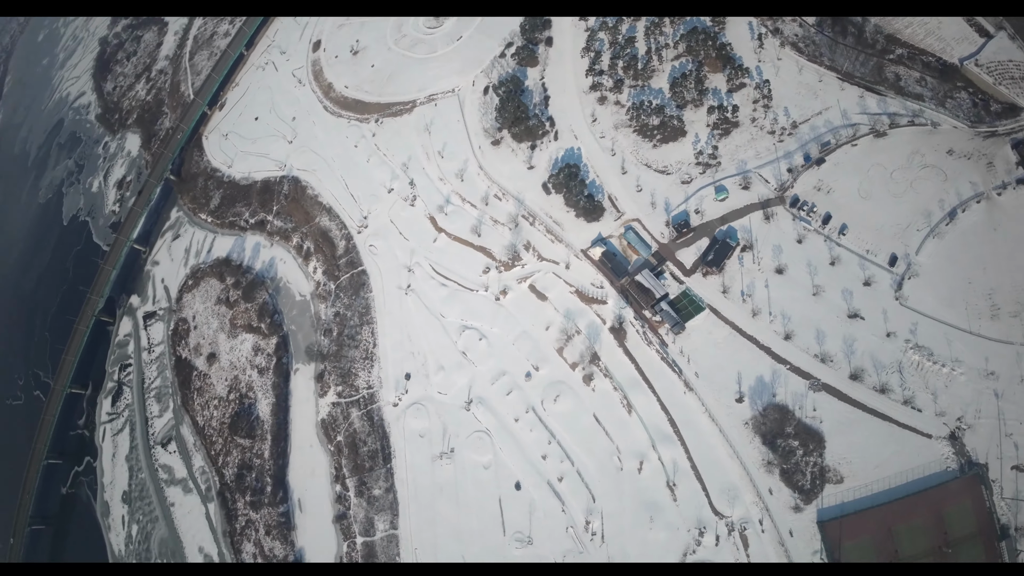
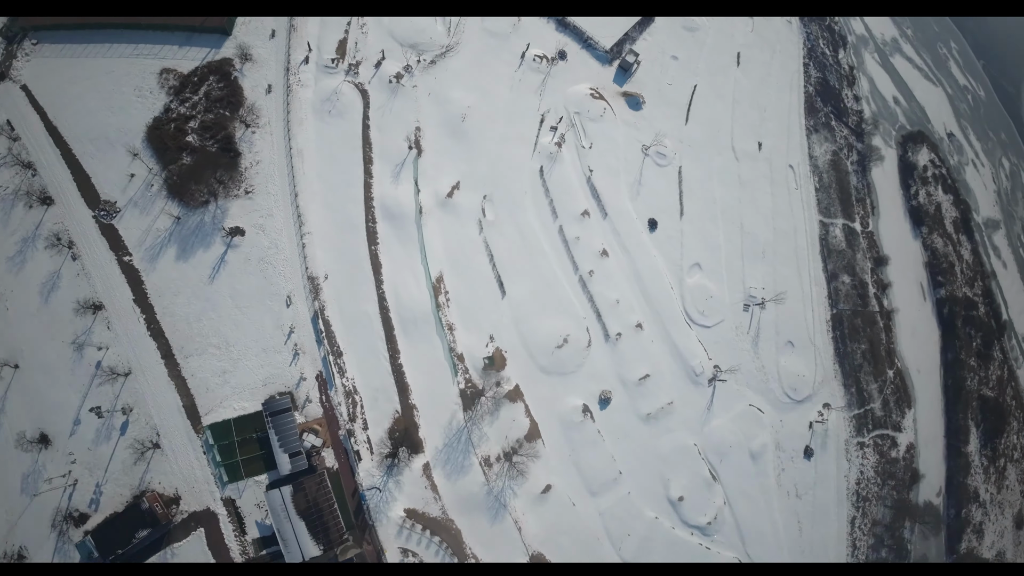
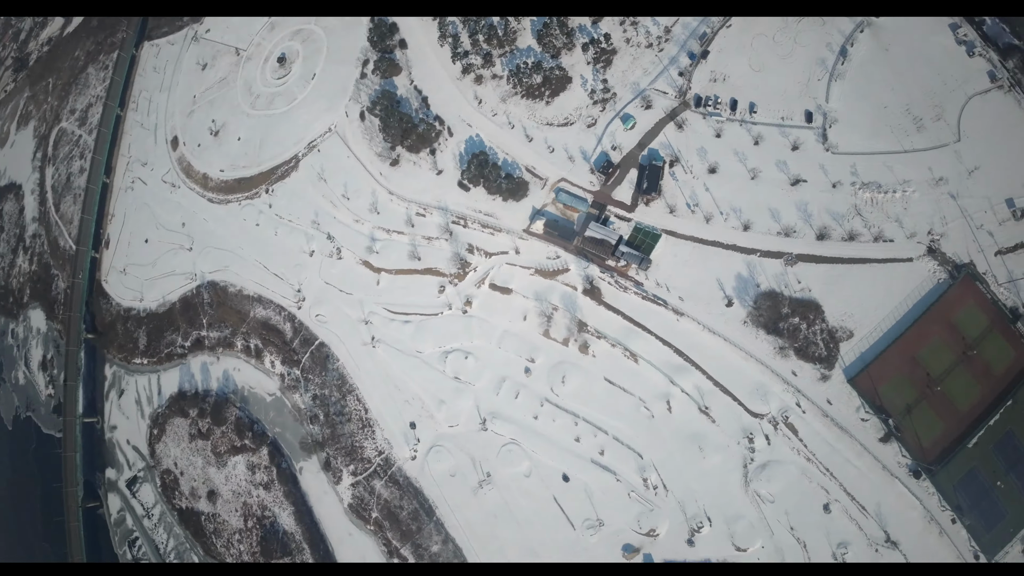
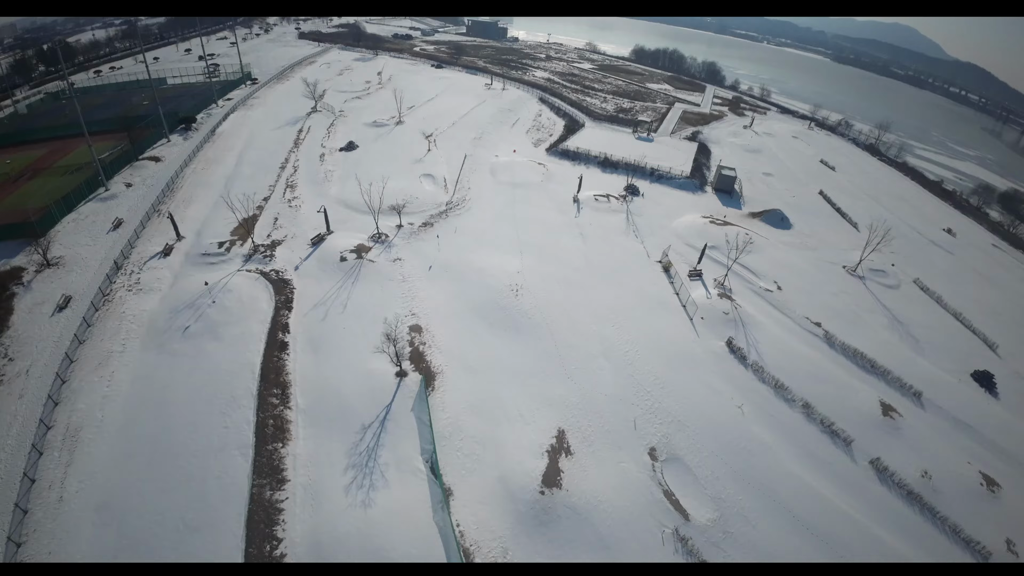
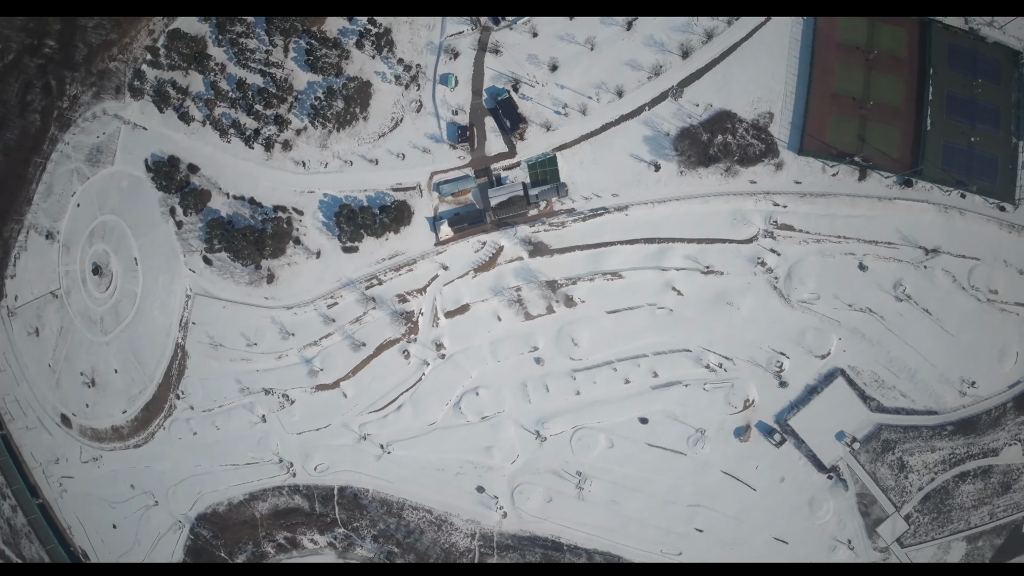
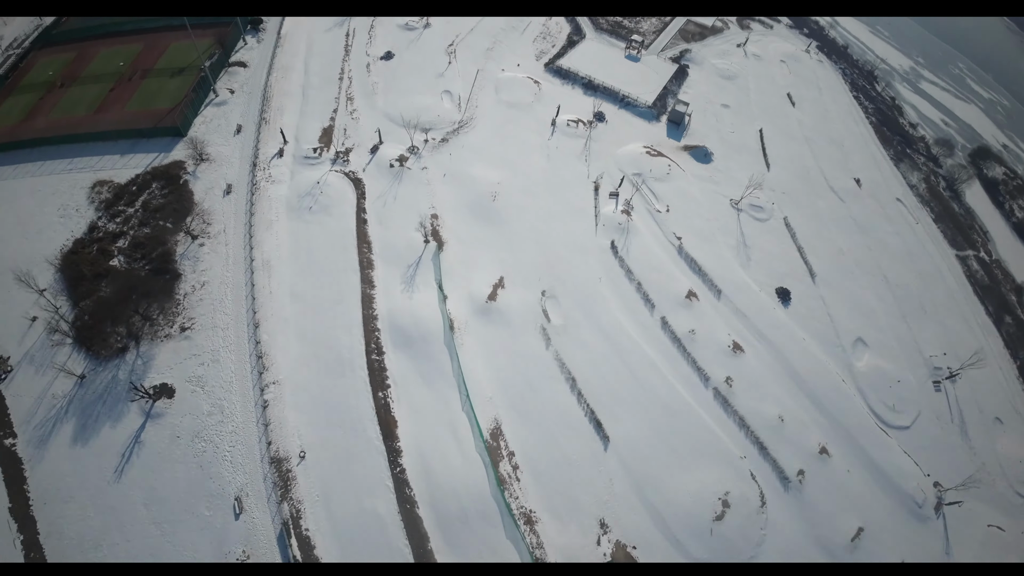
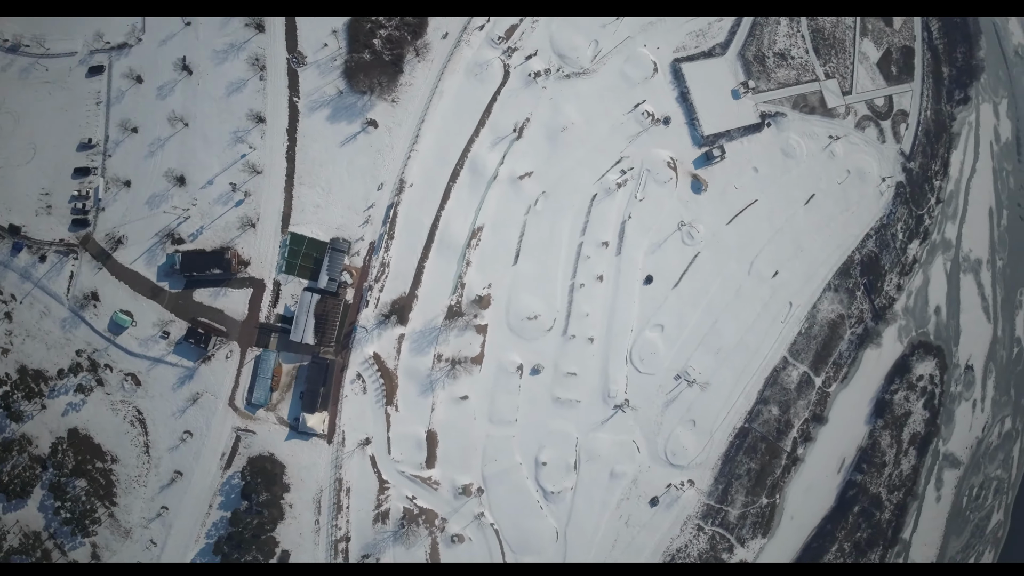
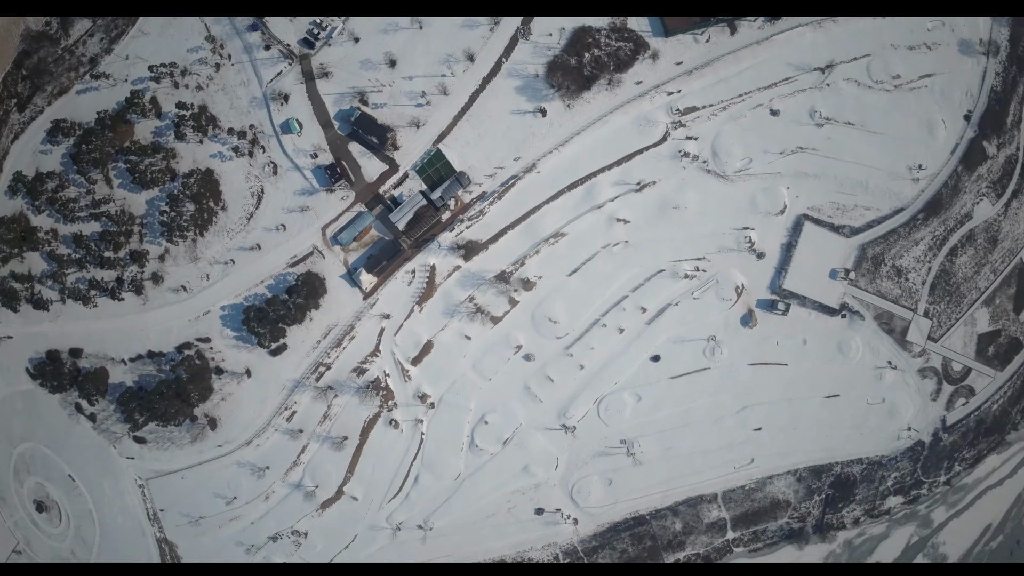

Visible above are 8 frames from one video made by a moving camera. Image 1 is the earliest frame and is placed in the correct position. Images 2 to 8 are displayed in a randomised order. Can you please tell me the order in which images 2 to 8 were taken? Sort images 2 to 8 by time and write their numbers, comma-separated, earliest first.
3, 5, 8, 7, 2, 6, 4
